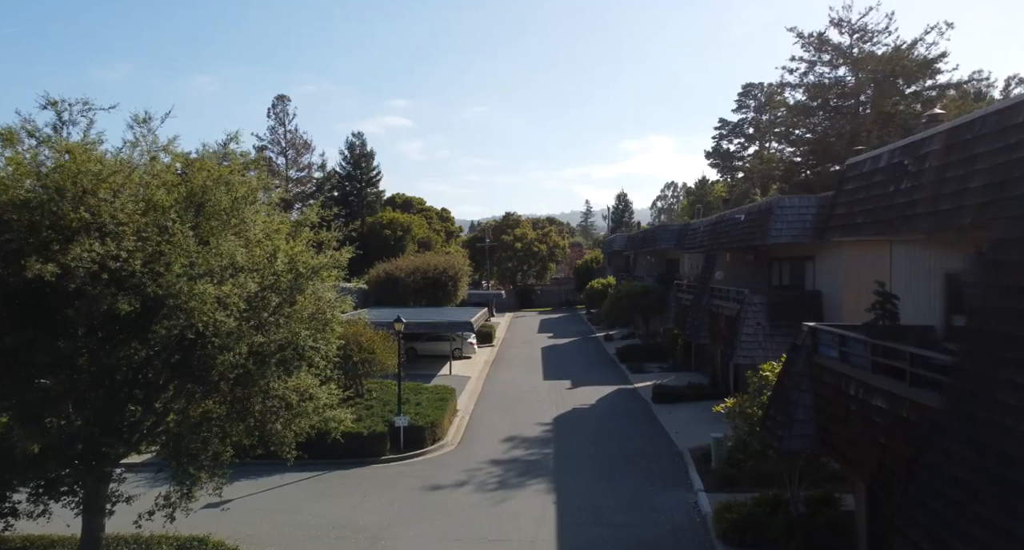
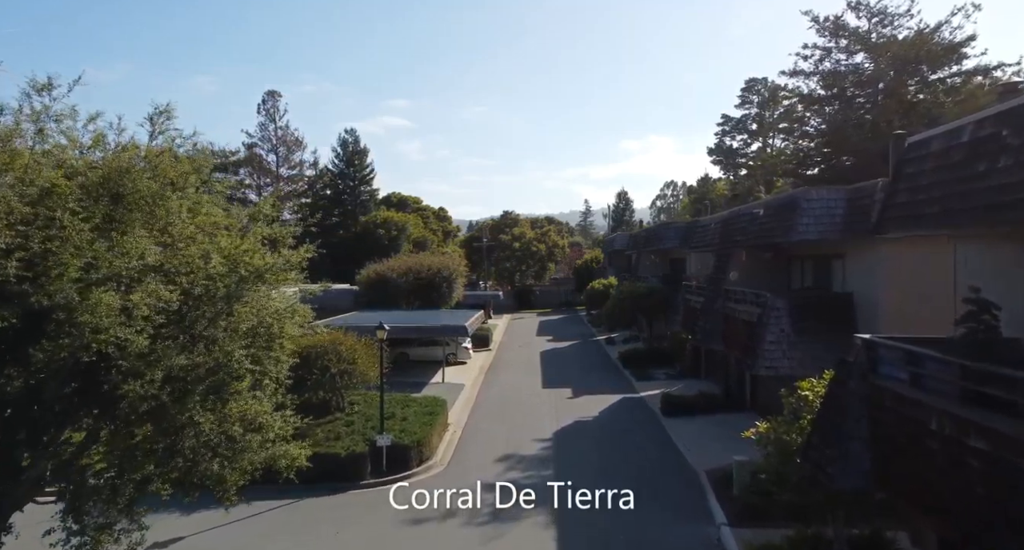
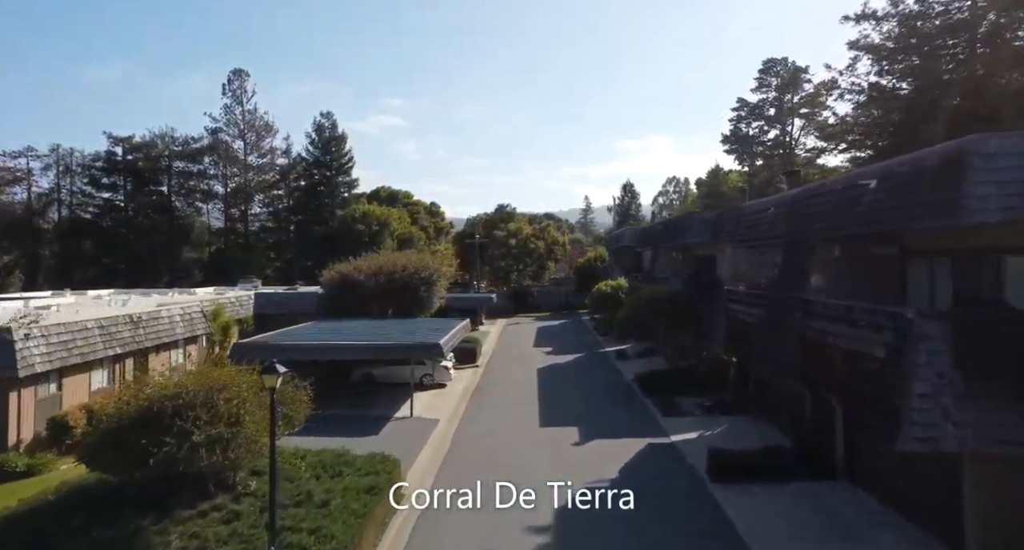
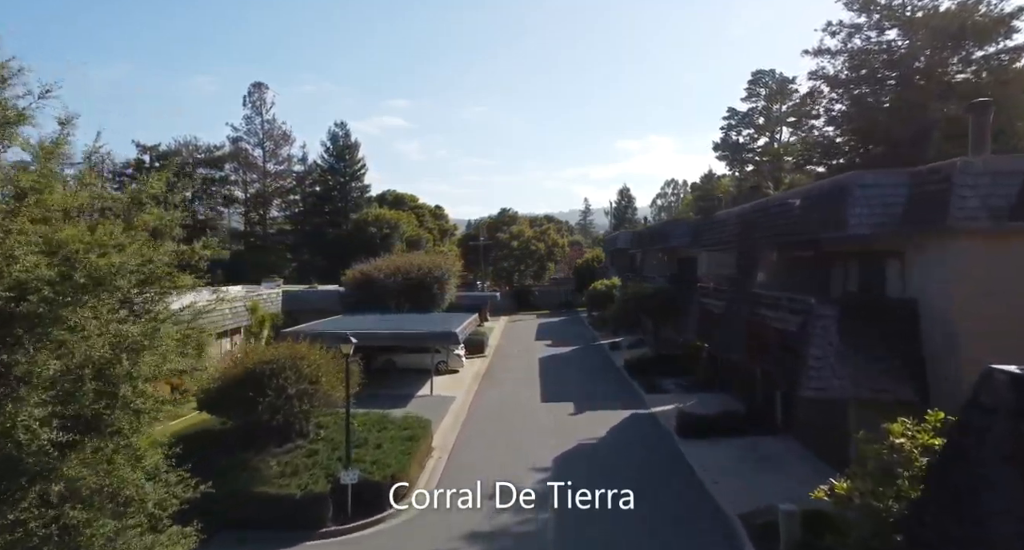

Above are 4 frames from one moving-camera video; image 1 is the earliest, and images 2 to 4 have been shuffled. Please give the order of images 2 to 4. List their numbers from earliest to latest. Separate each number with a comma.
2, 4, 3
